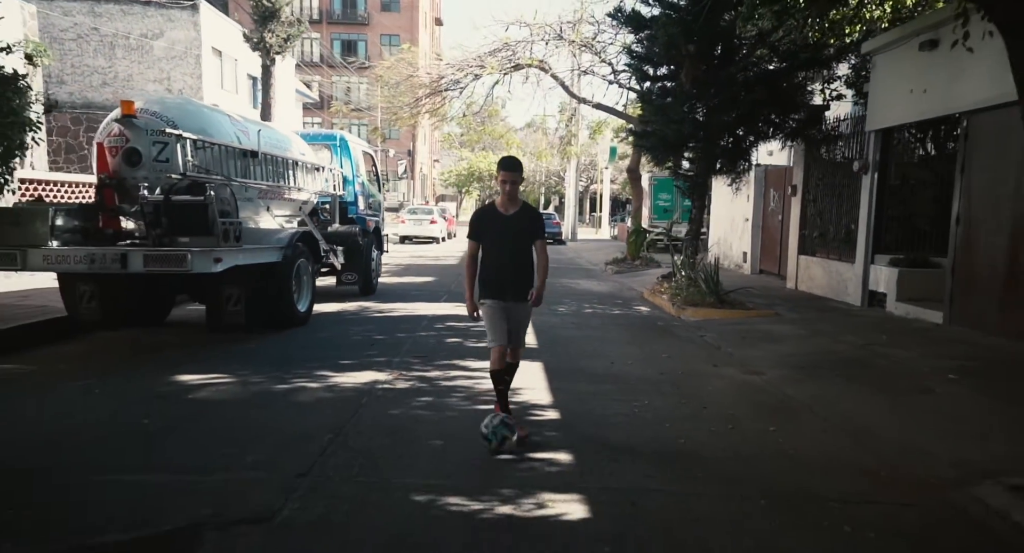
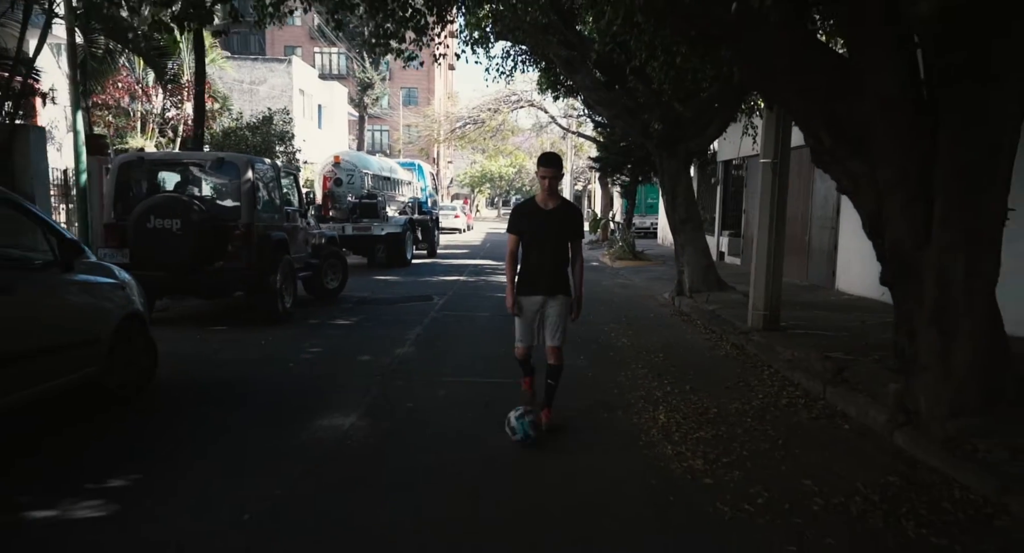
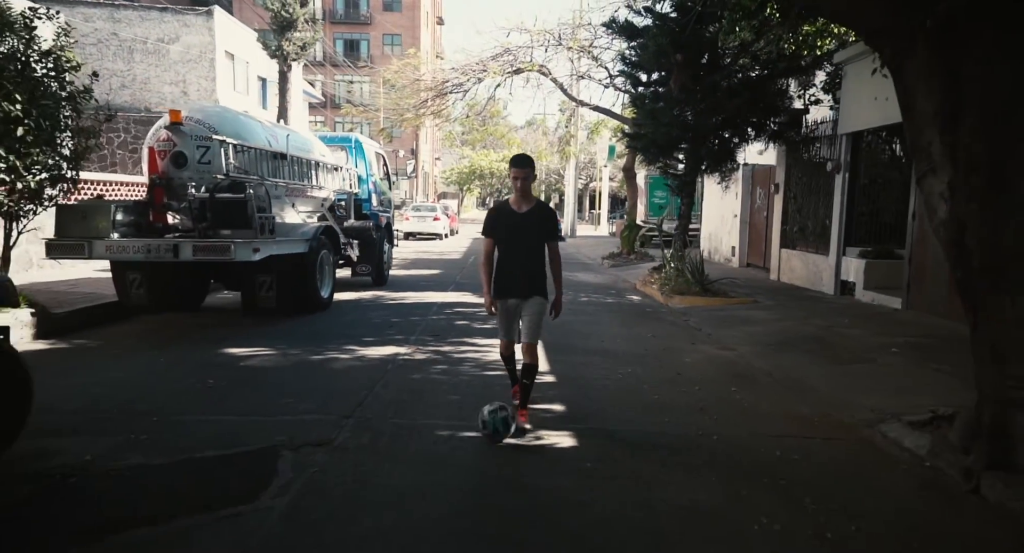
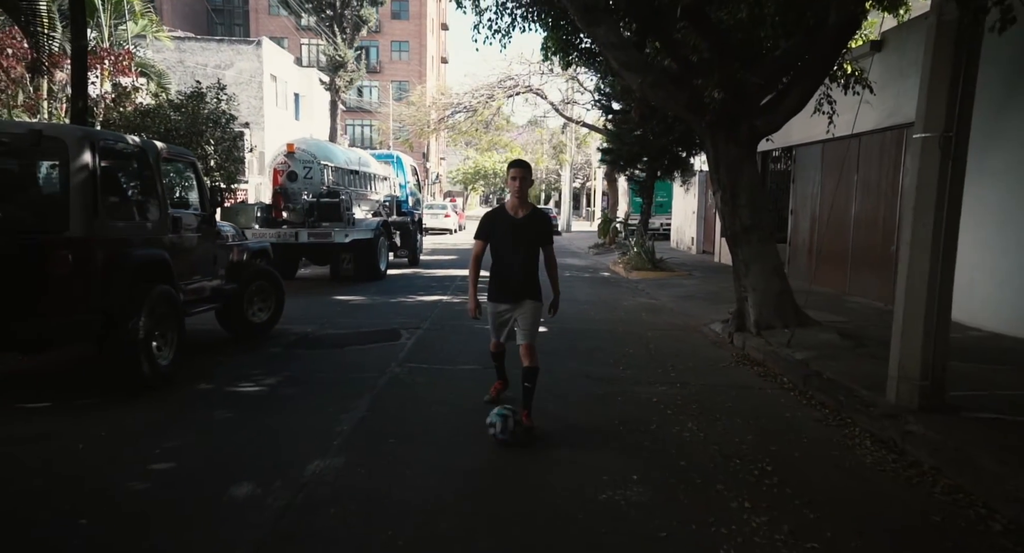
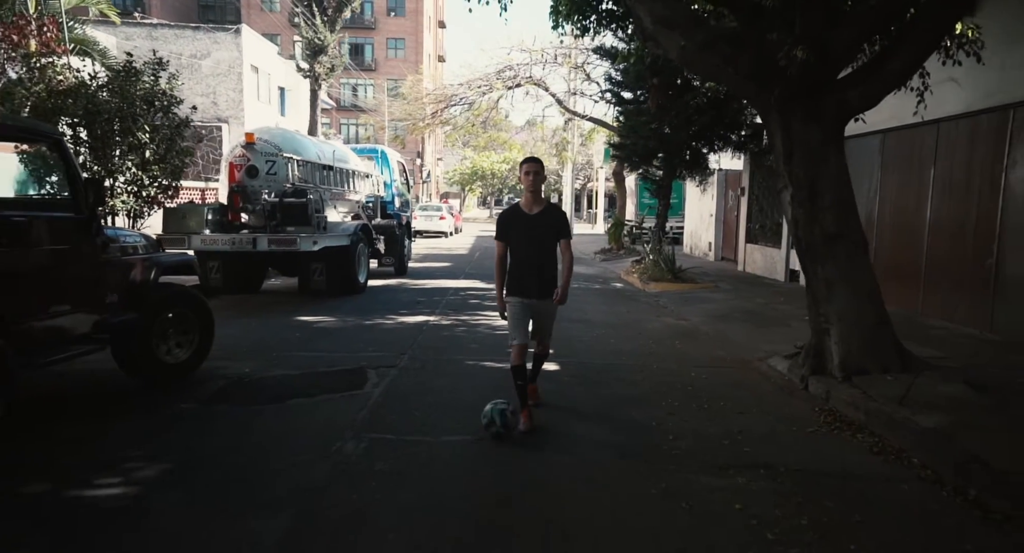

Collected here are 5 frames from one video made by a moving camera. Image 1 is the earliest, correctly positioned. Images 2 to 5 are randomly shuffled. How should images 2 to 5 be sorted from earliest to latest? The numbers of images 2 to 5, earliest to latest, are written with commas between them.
3, 5, 4, 2
